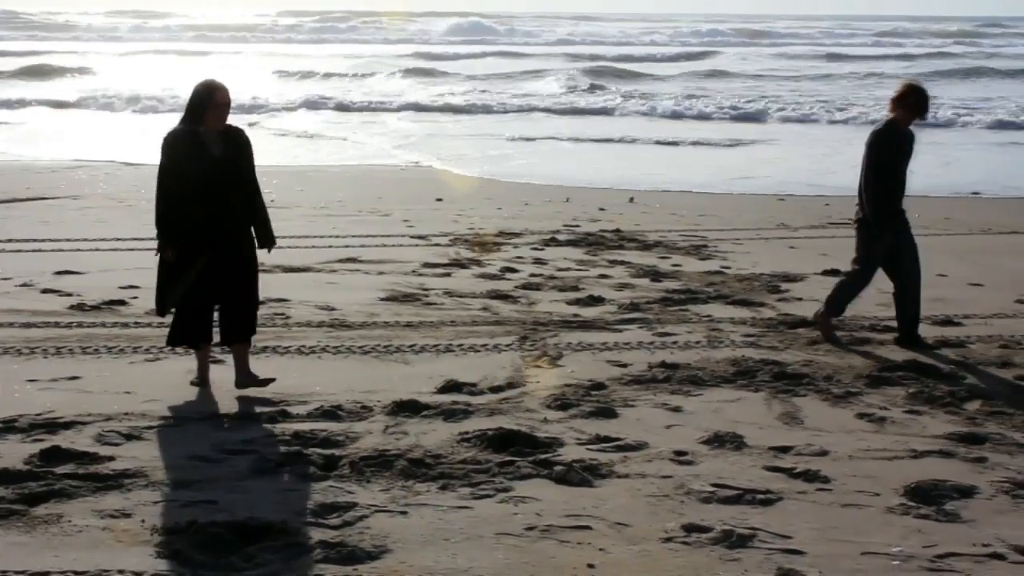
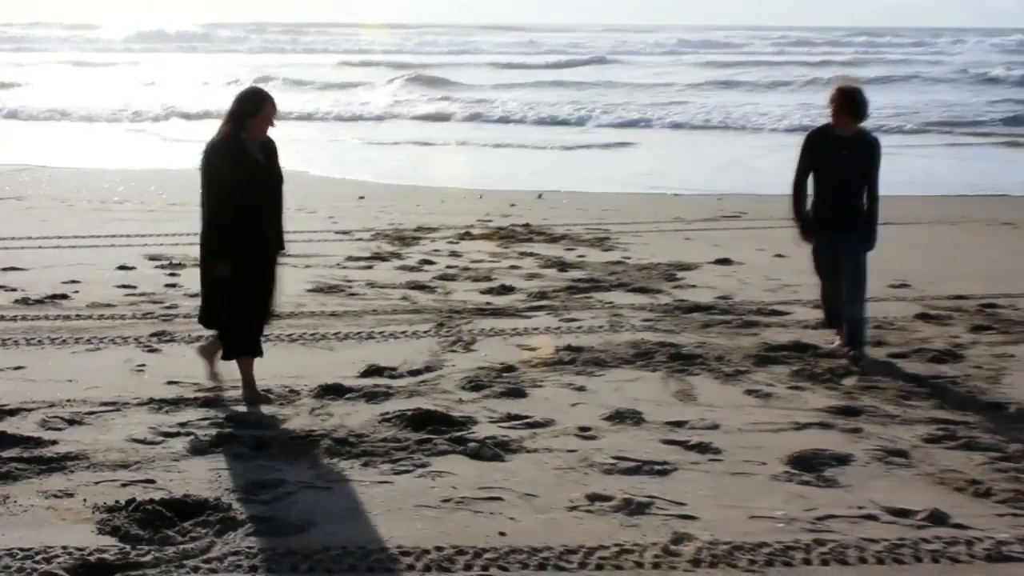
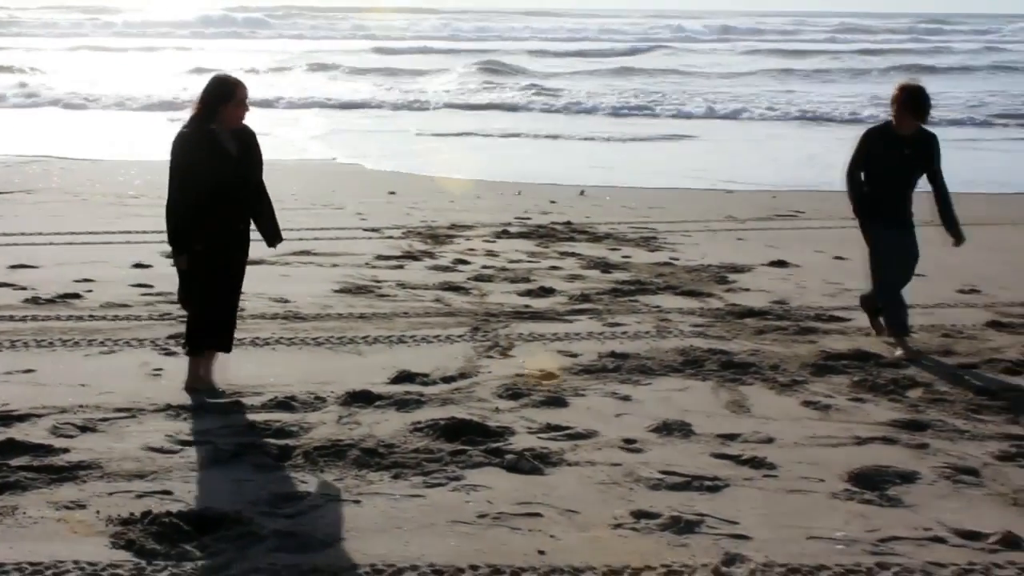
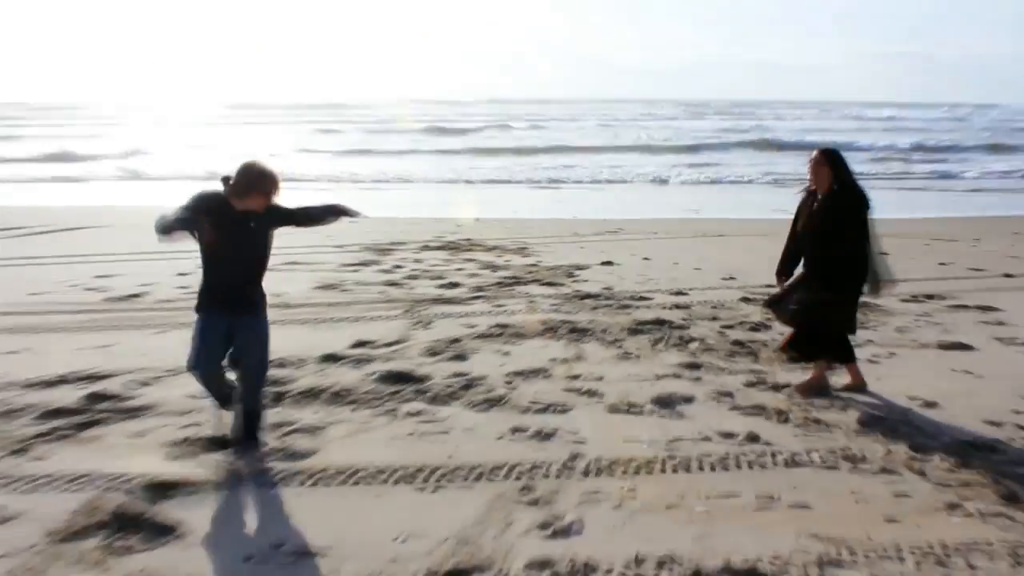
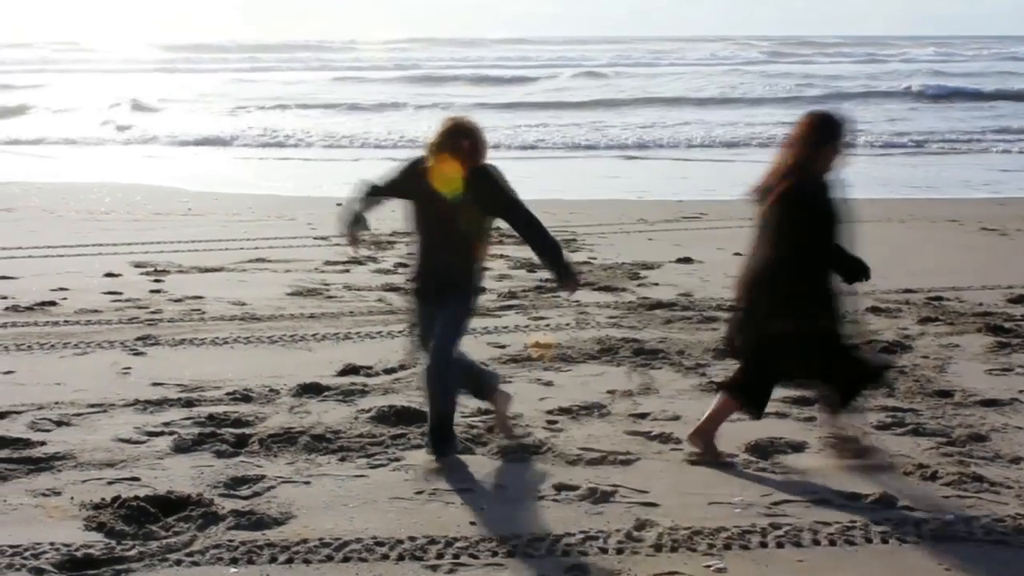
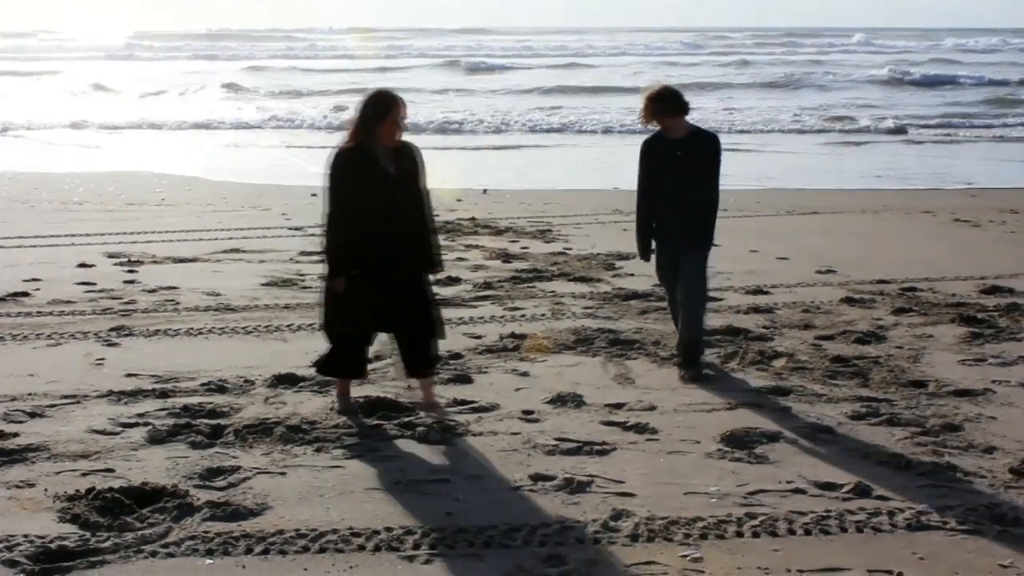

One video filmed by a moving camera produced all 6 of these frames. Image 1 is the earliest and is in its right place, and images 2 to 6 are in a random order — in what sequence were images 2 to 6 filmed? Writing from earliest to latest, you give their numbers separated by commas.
3, 2, 6, 5, 4
